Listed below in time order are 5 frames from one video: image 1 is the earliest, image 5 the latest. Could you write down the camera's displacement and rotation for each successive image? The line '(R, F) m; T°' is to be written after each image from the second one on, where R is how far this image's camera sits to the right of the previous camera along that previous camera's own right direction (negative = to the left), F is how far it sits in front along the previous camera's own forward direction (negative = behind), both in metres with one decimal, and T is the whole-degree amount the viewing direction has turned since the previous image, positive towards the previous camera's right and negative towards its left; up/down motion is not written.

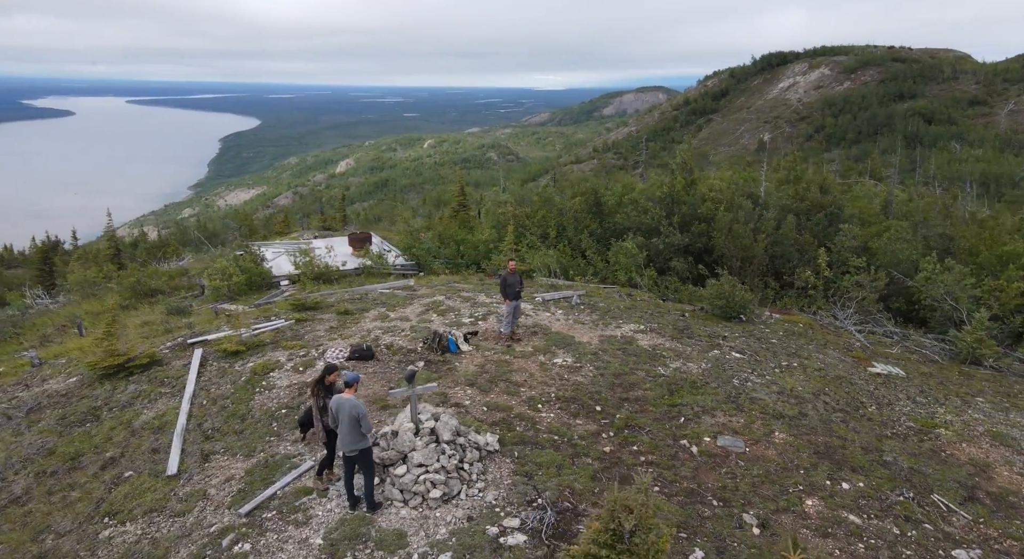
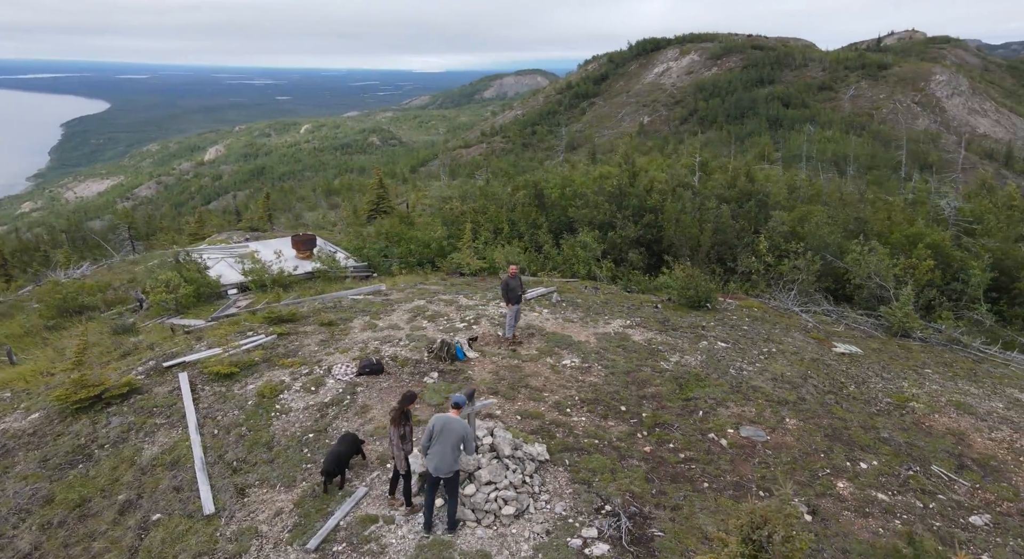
(-0.8, 0.0) m; +7°
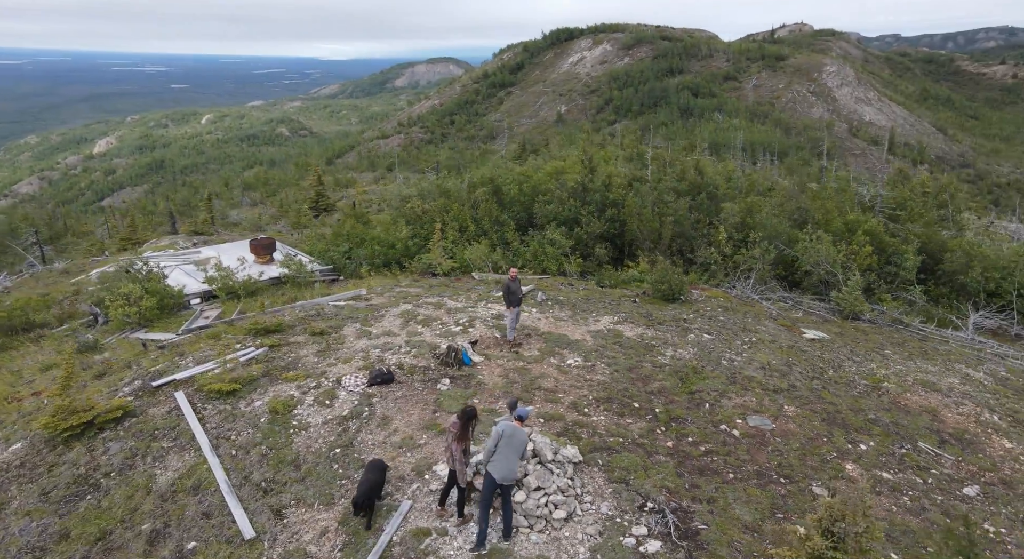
(-0.6, -0.1) m; +5°
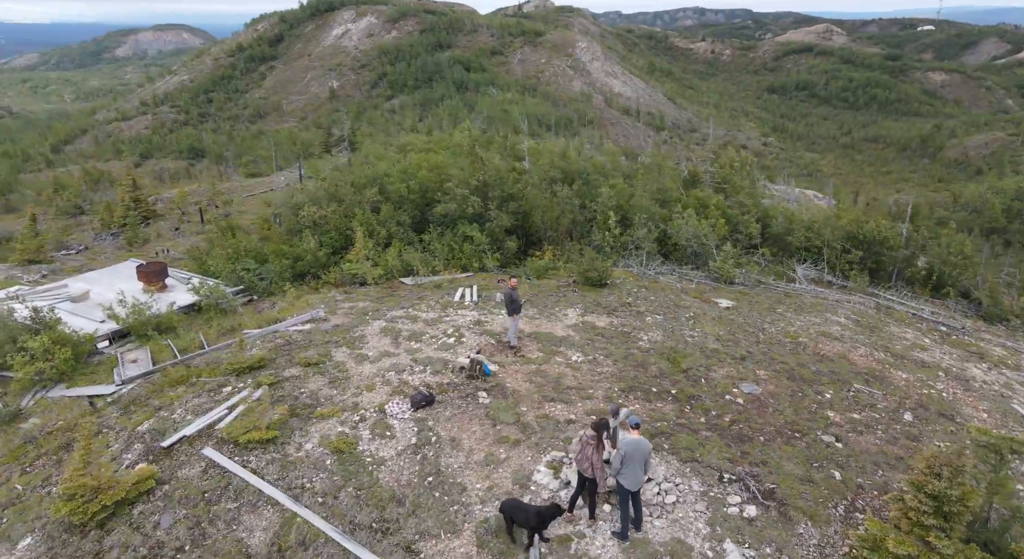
(-1.8, -0.3) m; +14°
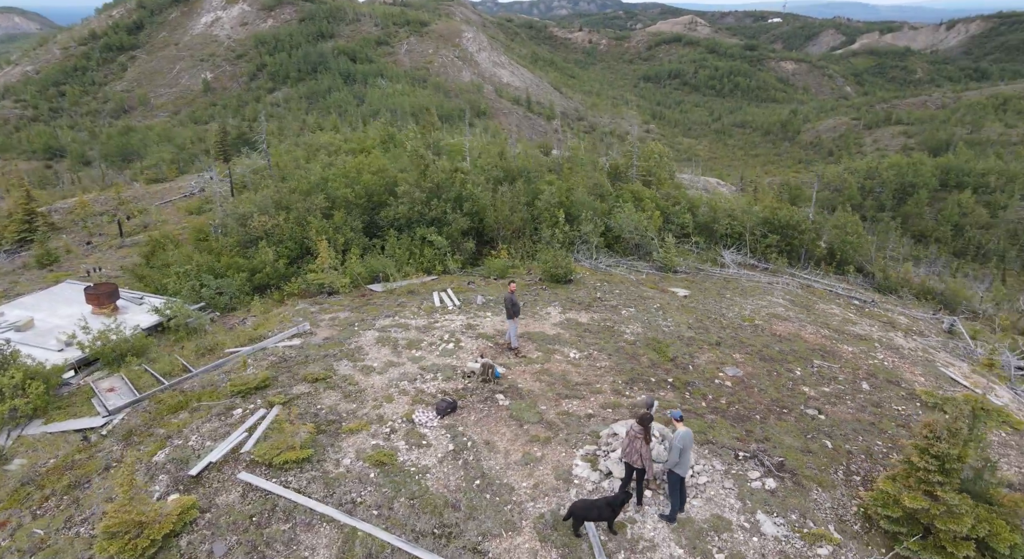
(-0.9, -0.3) m; +7°
